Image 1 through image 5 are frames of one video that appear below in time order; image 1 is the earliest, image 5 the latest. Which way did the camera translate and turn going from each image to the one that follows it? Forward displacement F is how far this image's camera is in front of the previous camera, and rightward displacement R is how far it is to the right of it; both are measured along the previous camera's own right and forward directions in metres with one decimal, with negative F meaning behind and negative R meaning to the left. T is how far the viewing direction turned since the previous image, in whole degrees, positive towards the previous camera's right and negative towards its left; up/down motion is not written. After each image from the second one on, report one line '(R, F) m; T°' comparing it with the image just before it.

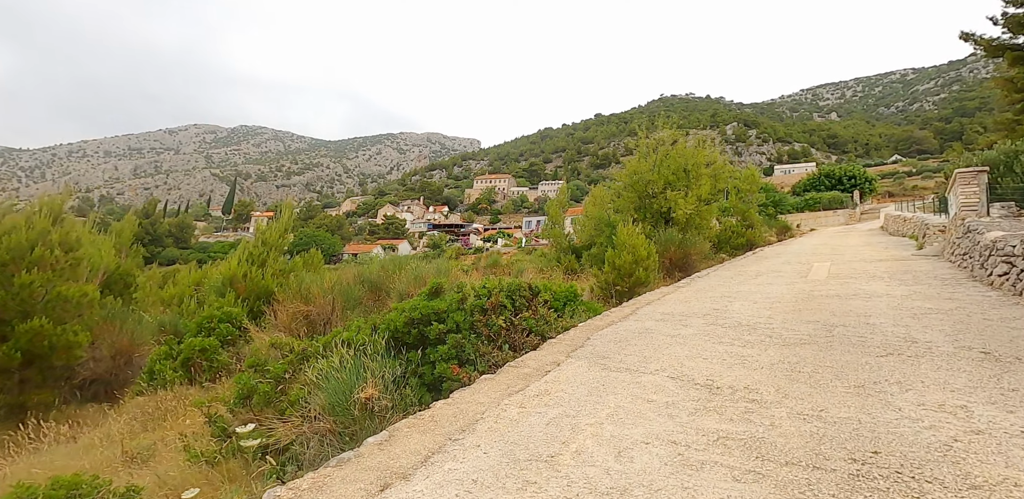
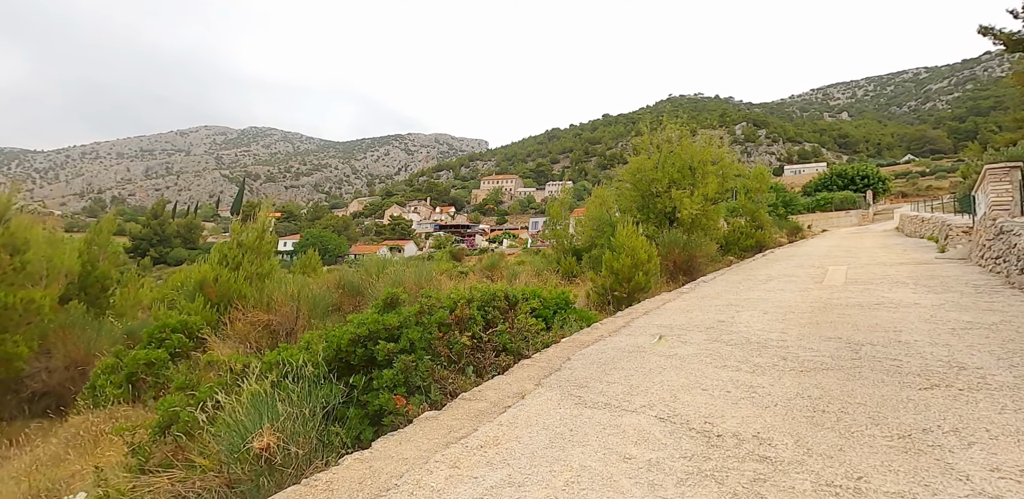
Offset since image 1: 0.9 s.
(+0.3, +0.6) m; -1°
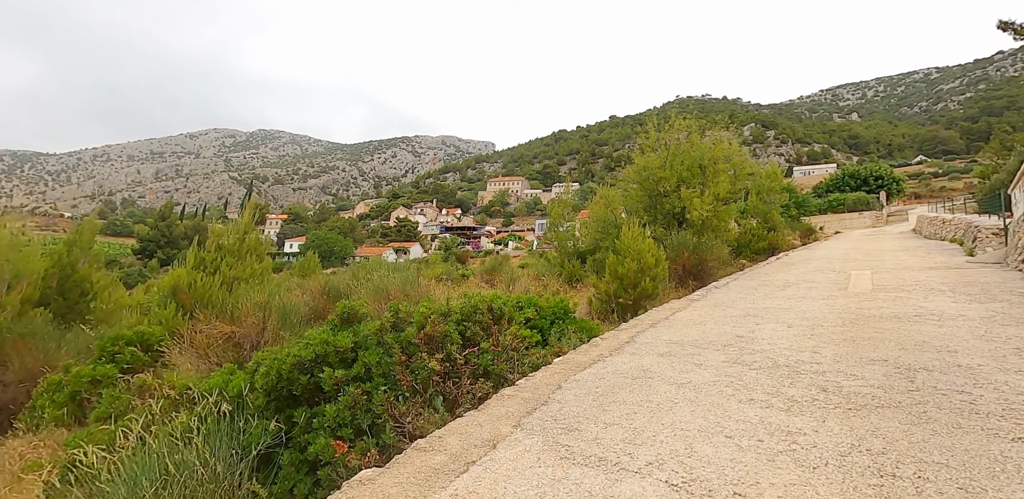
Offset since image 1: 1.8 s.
(+0.2, +0.6) m; -1°
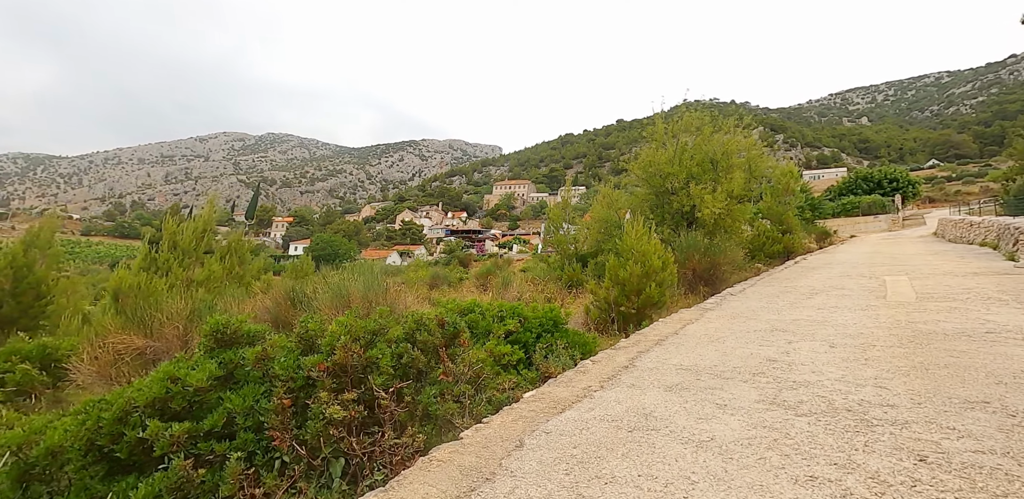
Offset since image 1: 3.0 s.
(+0.3, +0.9) m; -1°
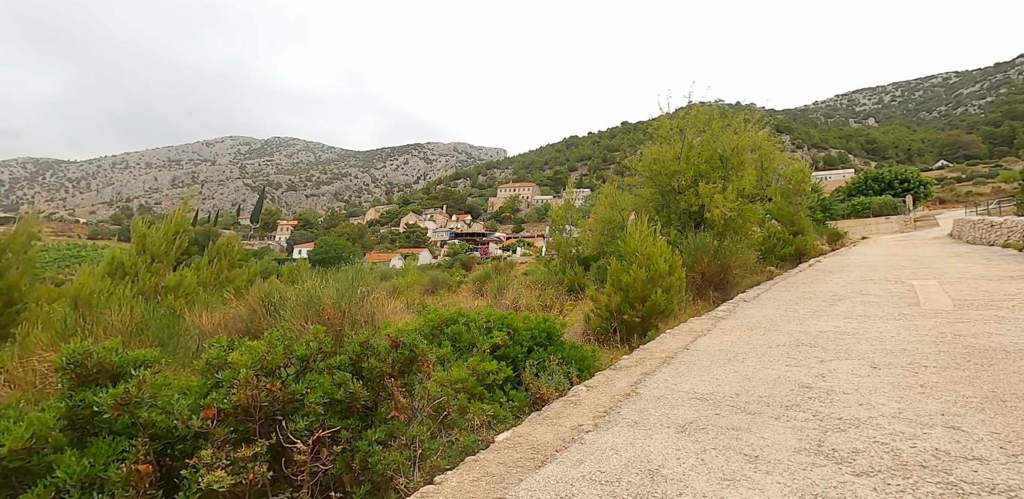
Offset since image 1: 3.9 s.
(+0.2, +0.6) m; -1°
